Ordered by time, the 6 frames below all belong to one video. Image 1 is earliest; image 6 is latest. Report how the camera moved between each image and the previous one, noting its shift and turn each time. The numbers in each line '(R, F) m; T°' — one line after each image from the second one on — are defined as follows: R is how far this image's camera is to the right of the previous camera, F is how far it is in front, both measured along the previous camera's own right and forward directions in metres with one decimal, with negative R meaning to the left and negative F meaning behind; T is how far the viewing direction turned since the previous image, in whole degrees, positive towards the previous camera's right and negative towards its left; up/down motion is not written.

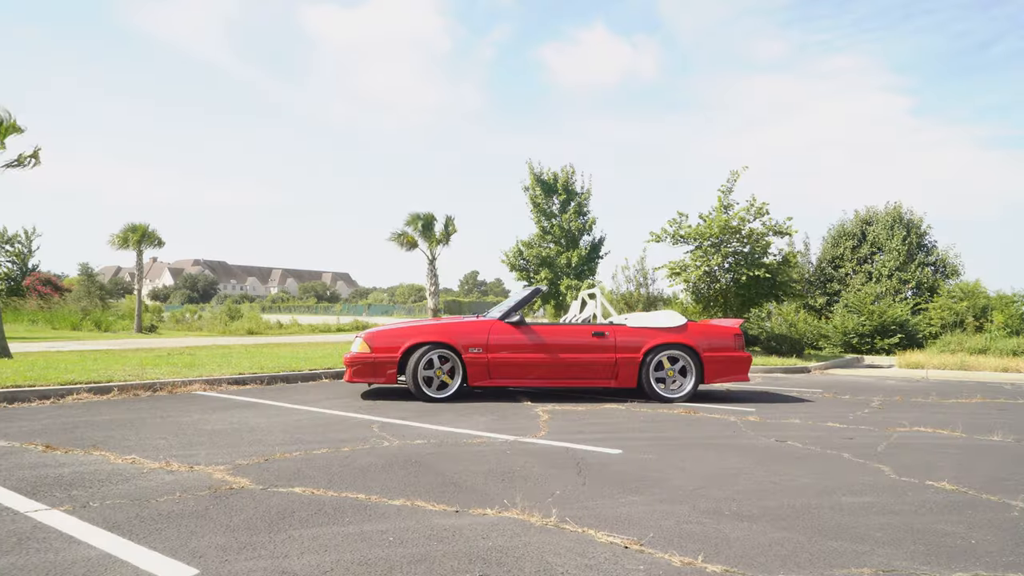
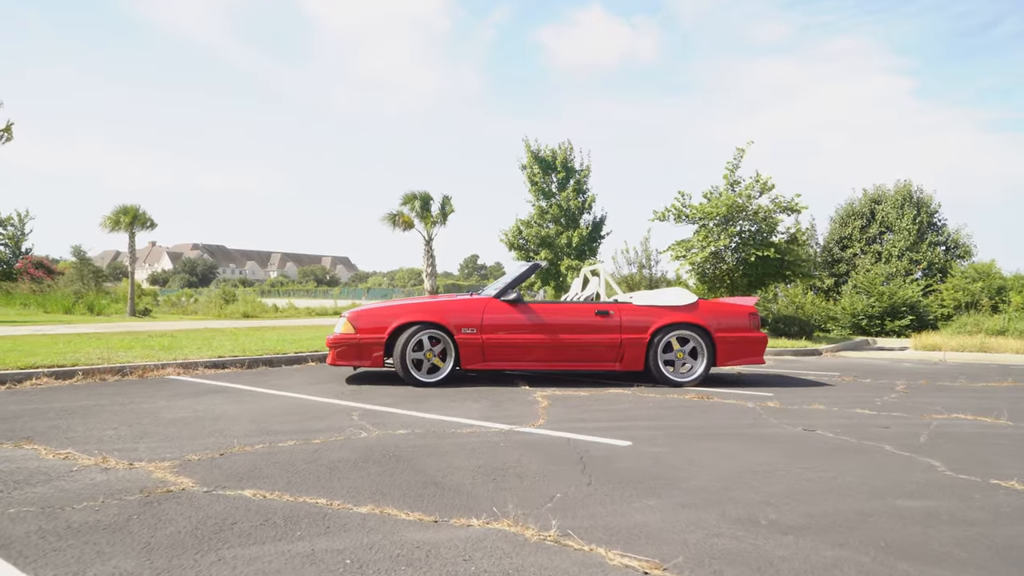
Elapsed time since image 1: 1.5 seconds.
(0.0, +0.6) m; 0°
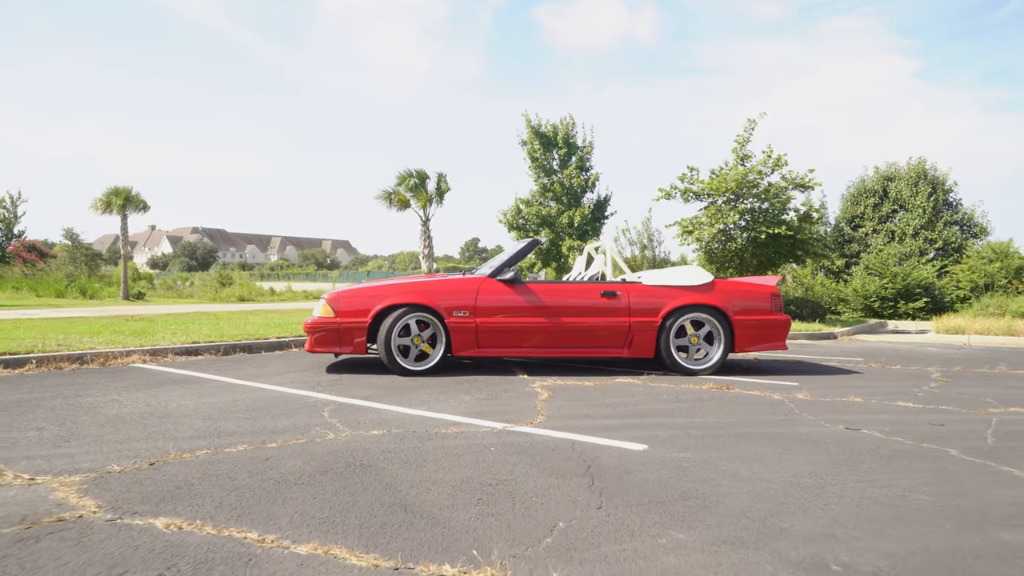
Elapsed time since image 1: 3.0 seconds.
(0.0, +0.7) m; 0°
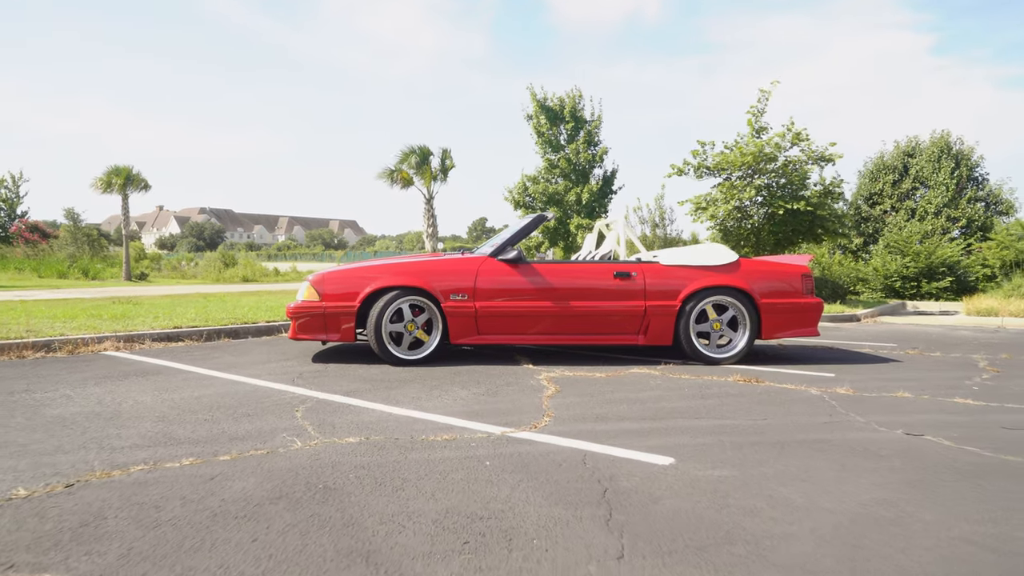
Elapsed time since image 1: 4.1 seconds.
(0.0, +0.6) m; -1°
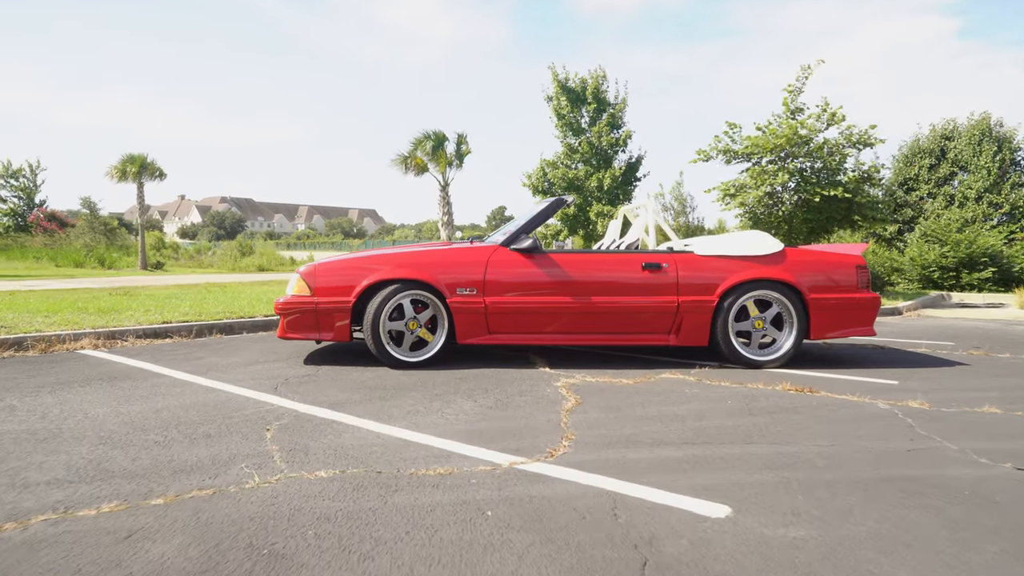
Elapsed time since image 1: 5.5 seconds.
(0.0, +0.7) m; -1°
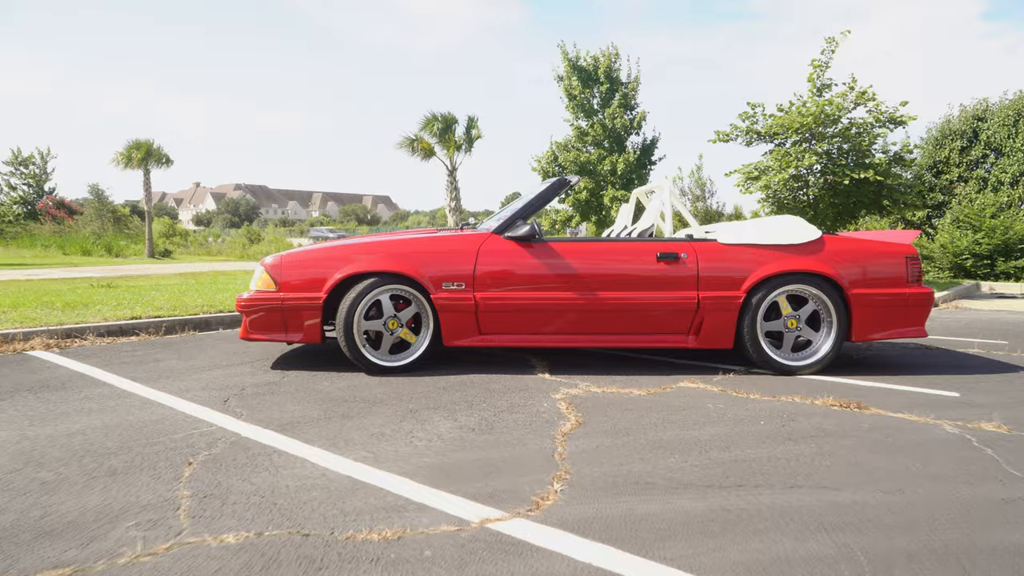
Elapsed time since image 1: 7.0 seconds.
(+0.1, +0.7) m; -1°
